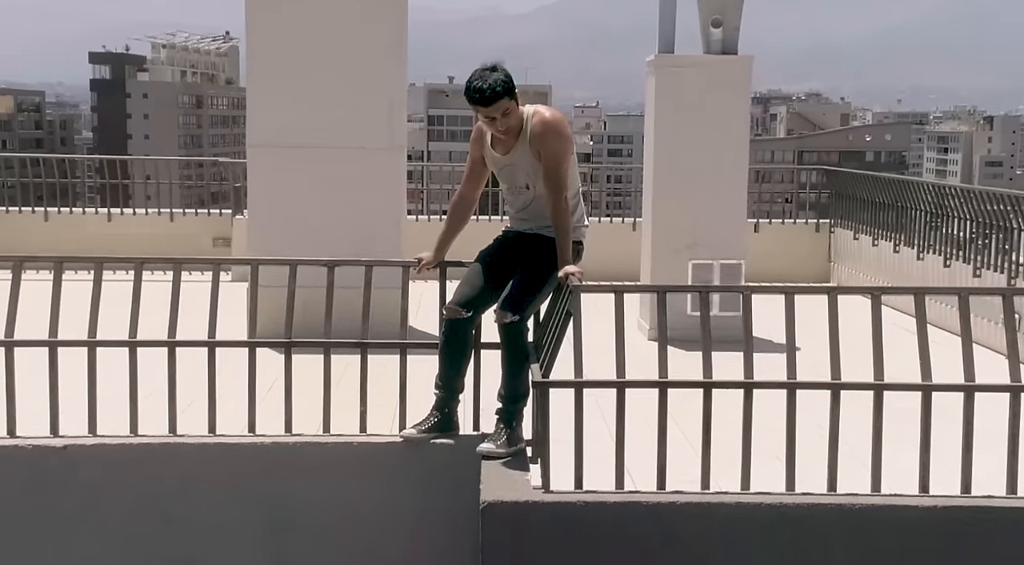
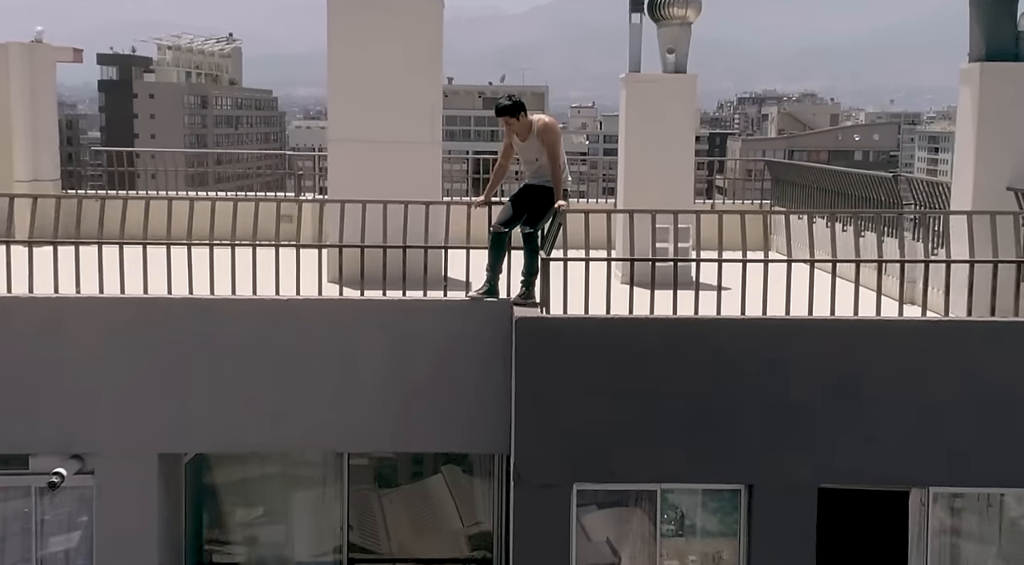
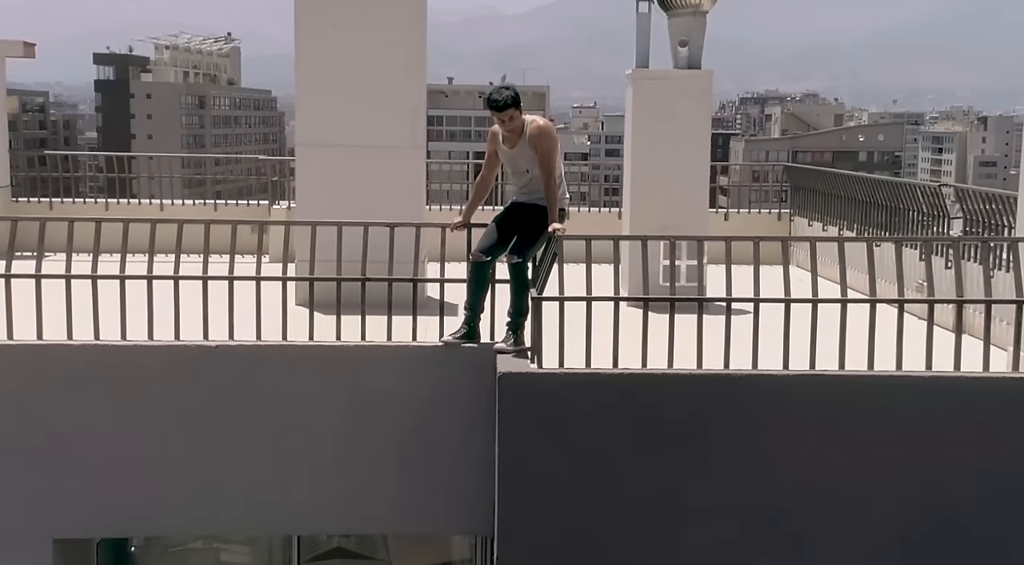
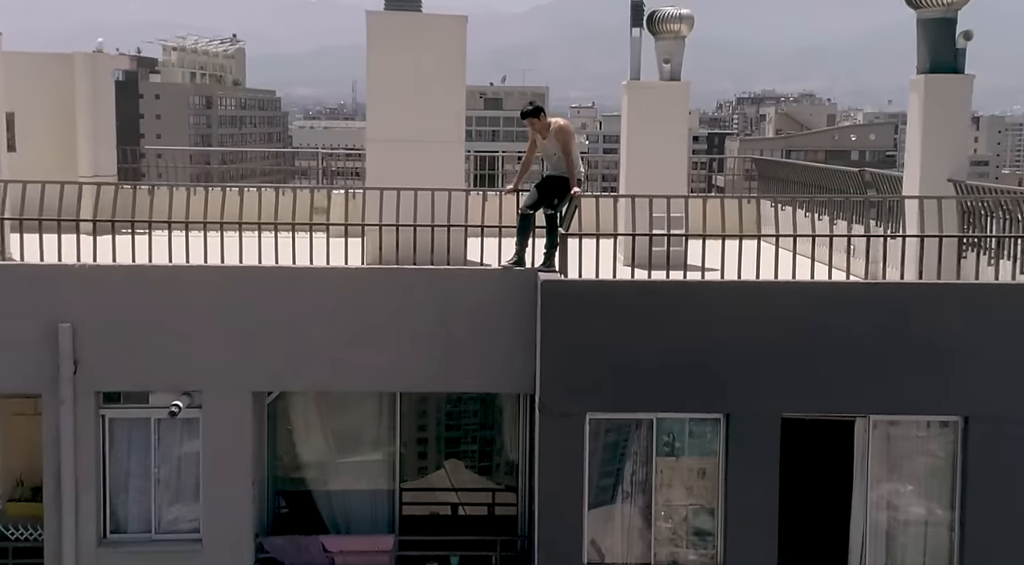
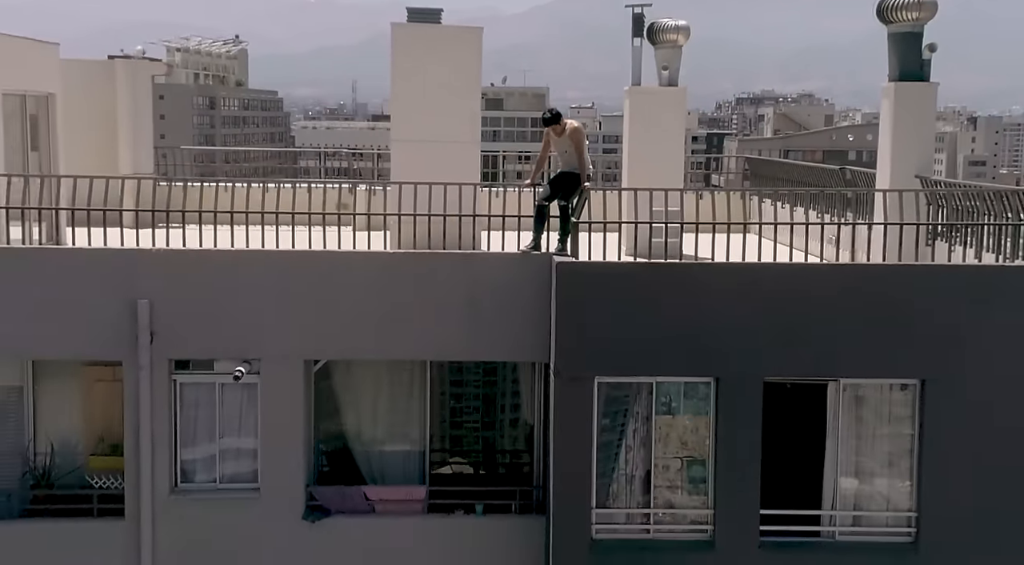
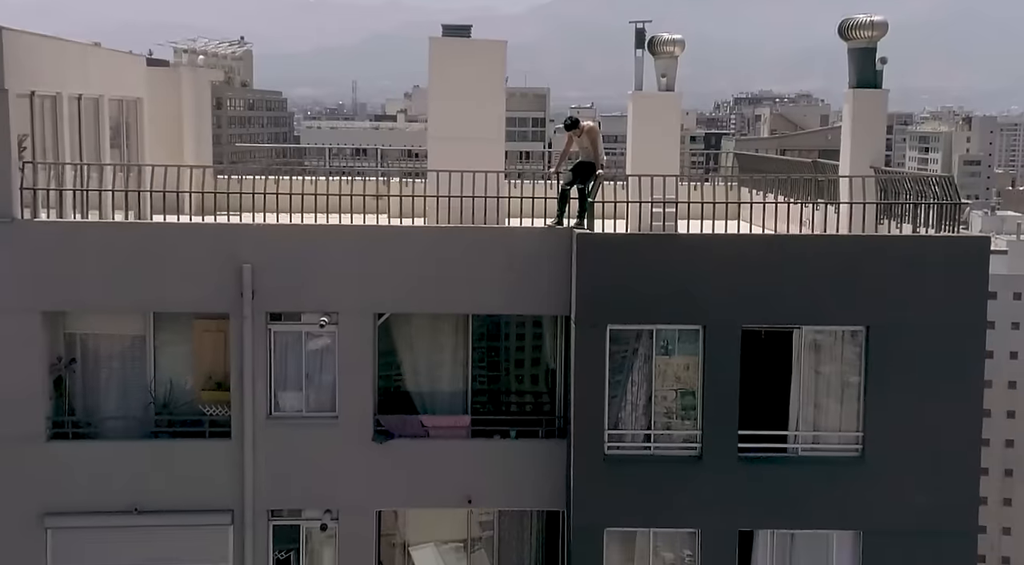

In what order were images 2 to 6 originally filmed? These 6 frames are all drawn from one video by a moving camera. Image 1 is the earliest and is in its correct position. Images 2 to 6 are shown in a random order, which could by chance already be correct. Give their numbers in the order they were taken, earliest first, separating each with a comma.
3, 2, 4, 5, 6
